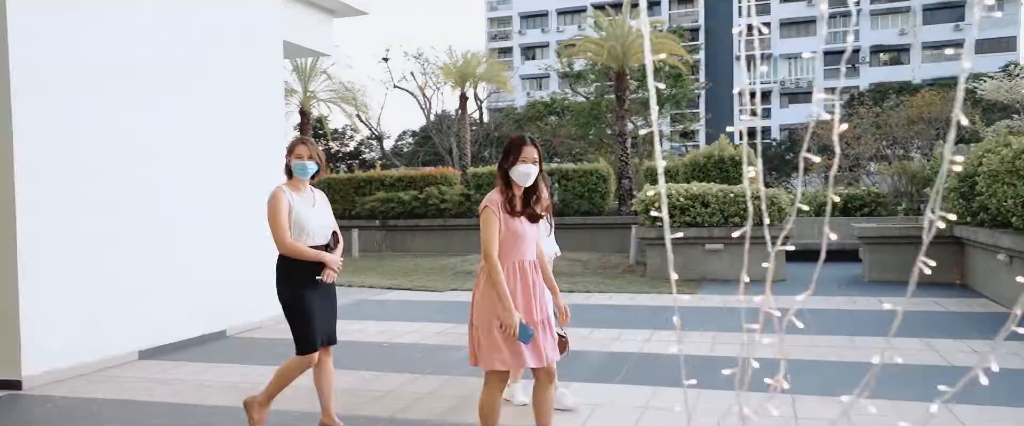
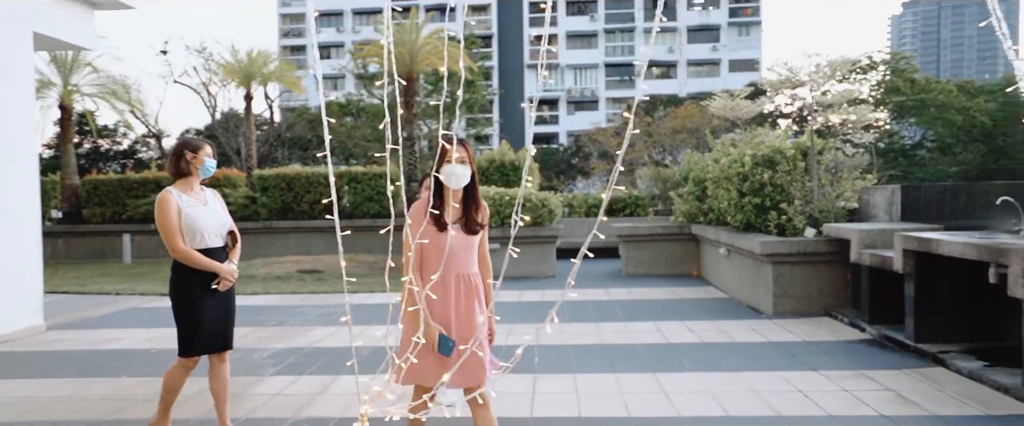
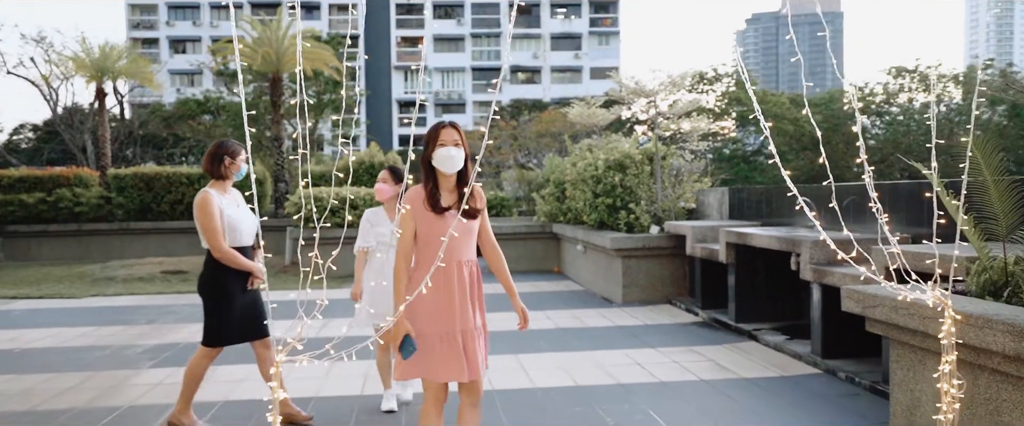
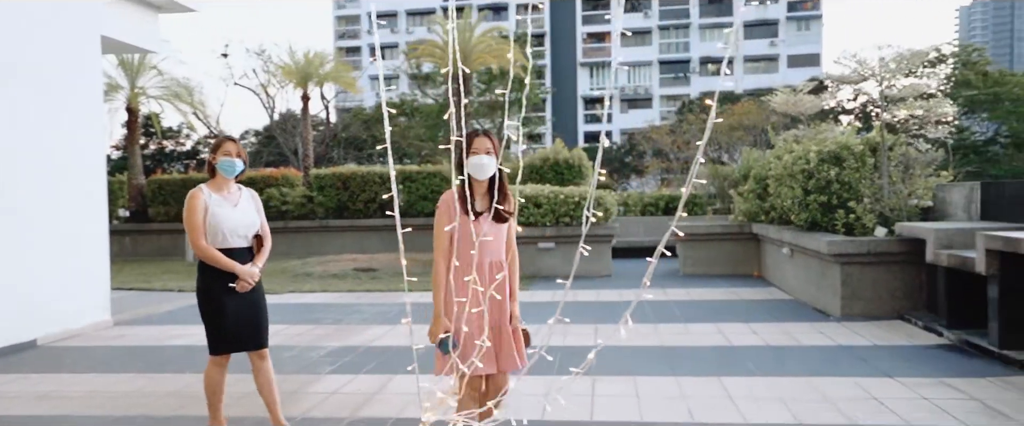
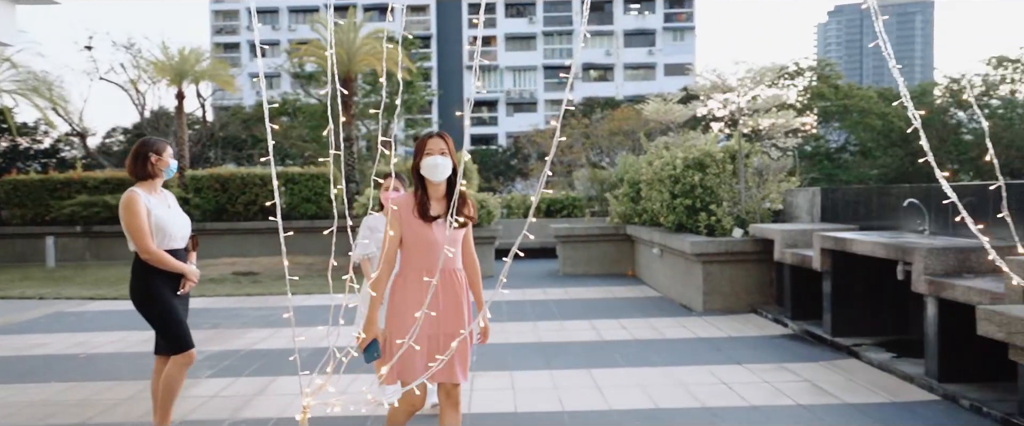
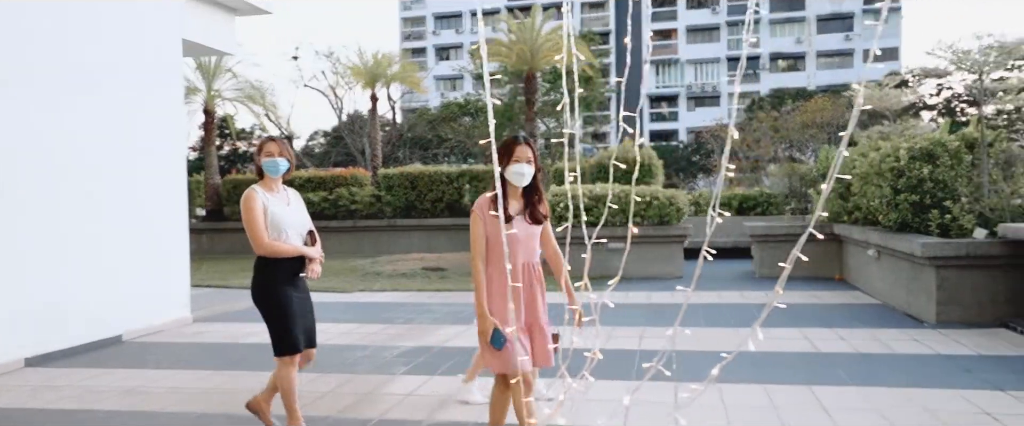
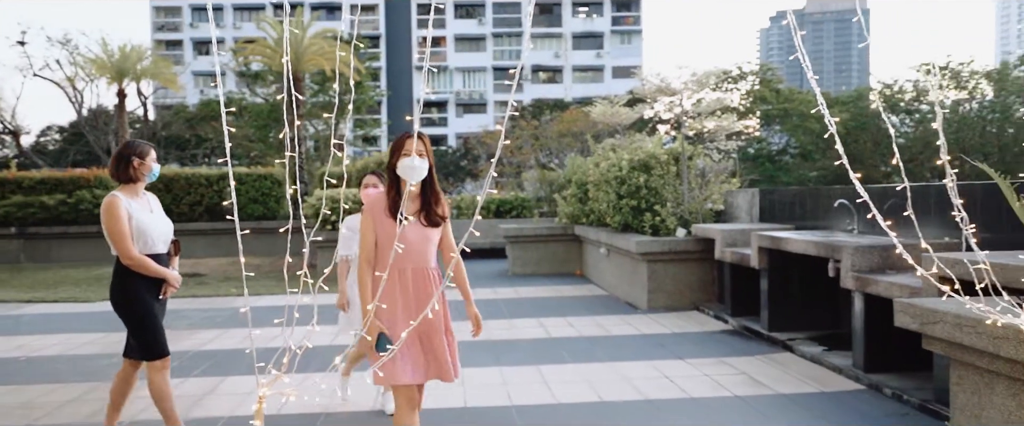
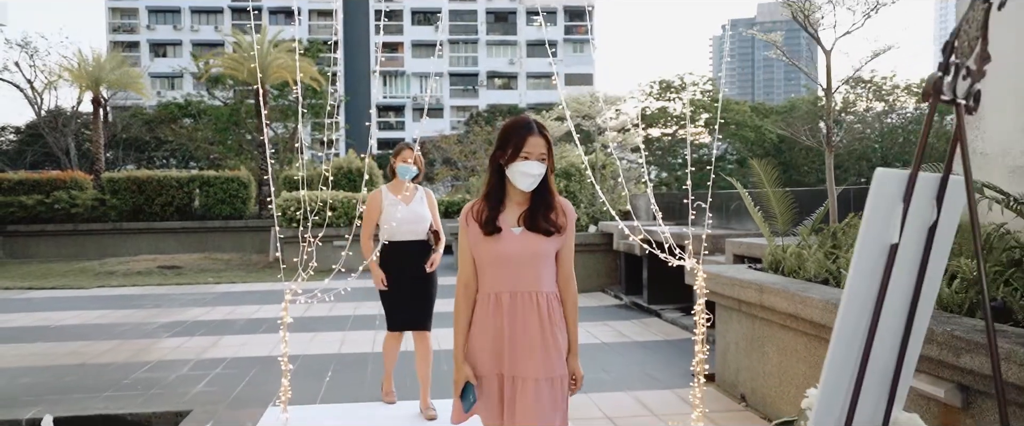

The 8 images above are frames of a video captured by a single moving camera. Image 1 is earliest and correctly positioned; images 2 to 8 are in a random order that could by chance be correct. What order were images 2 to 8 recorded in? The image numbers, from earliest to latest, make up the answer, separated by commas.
6, 4, 2, 5, 7, 3, 8
